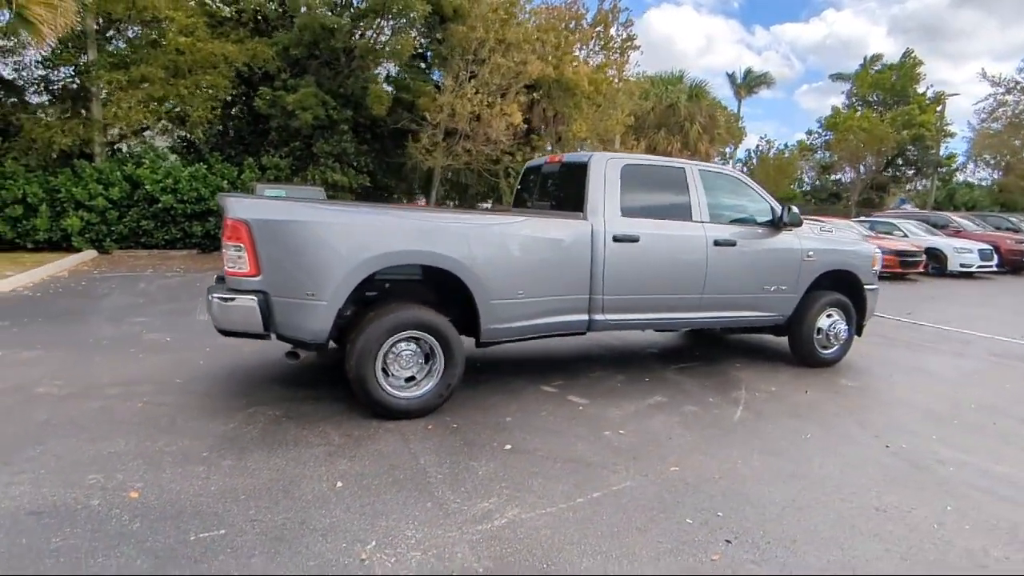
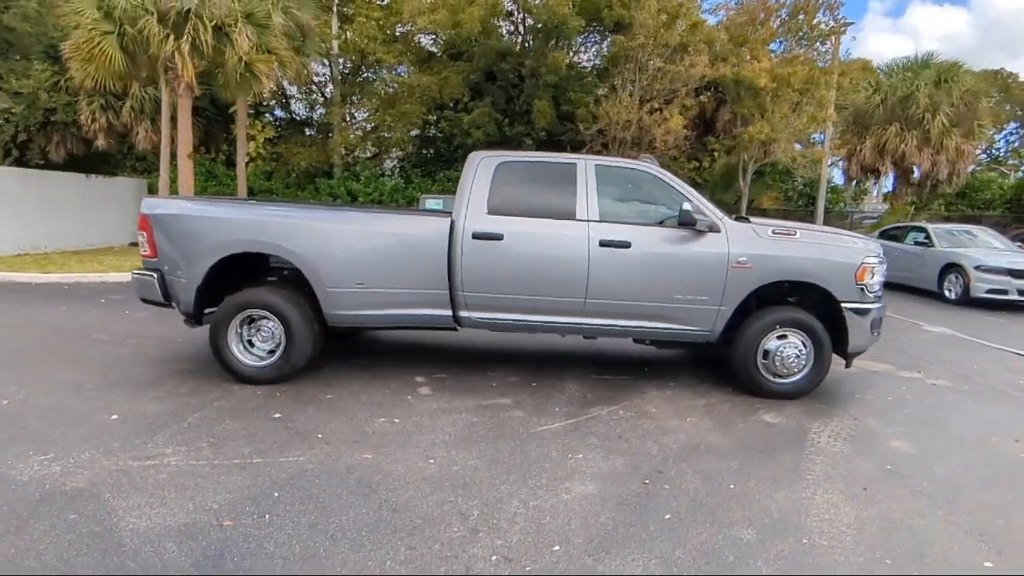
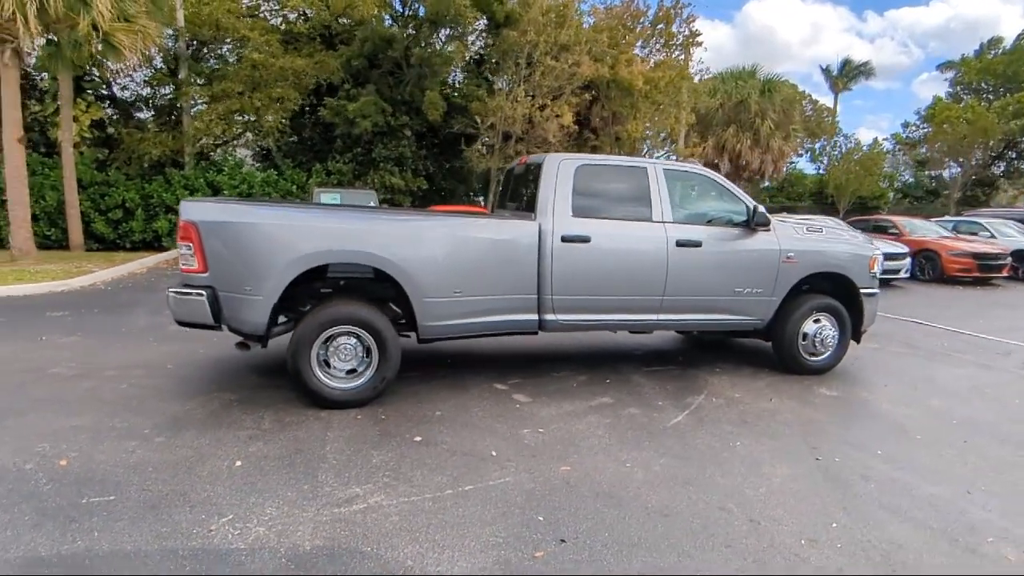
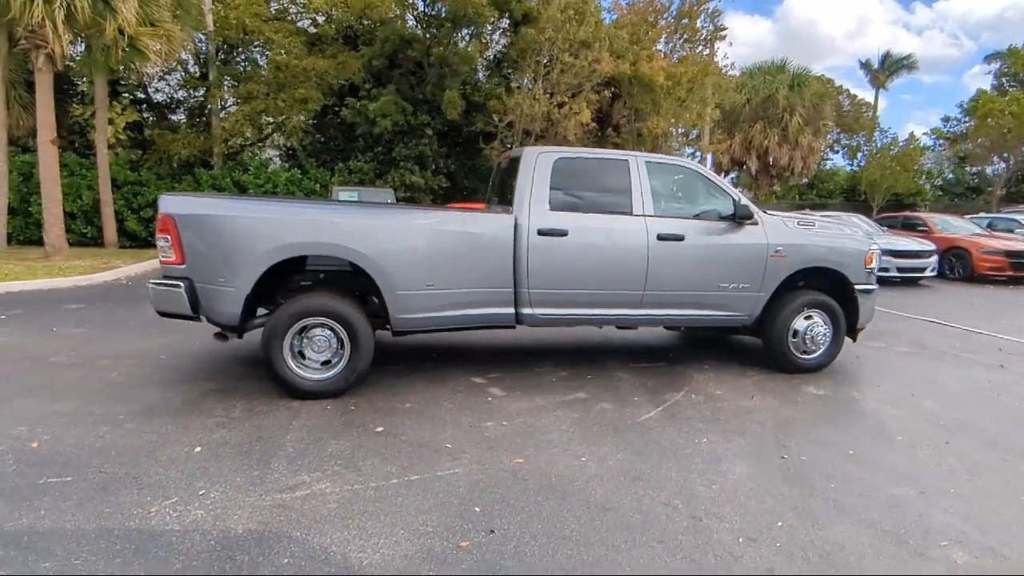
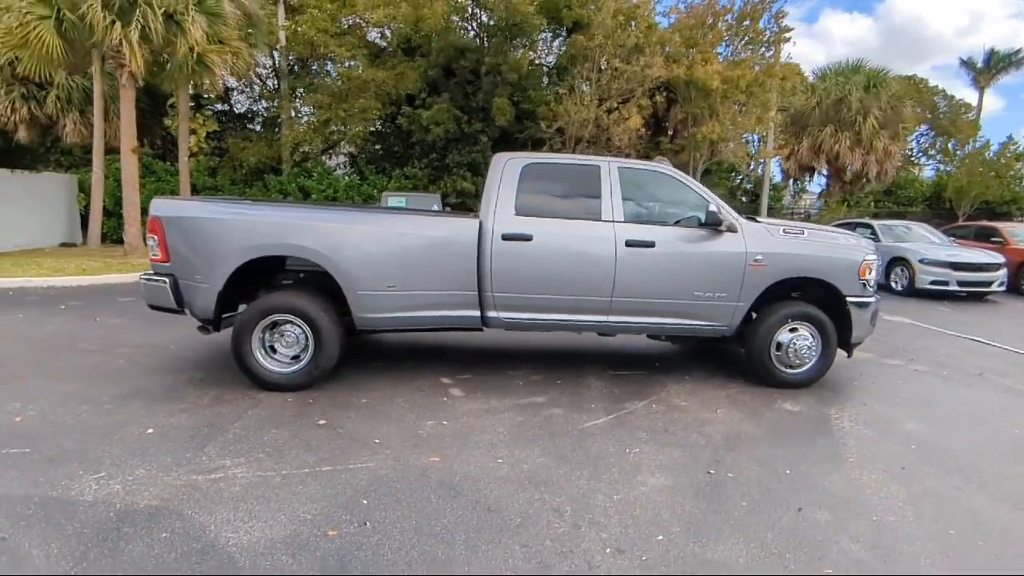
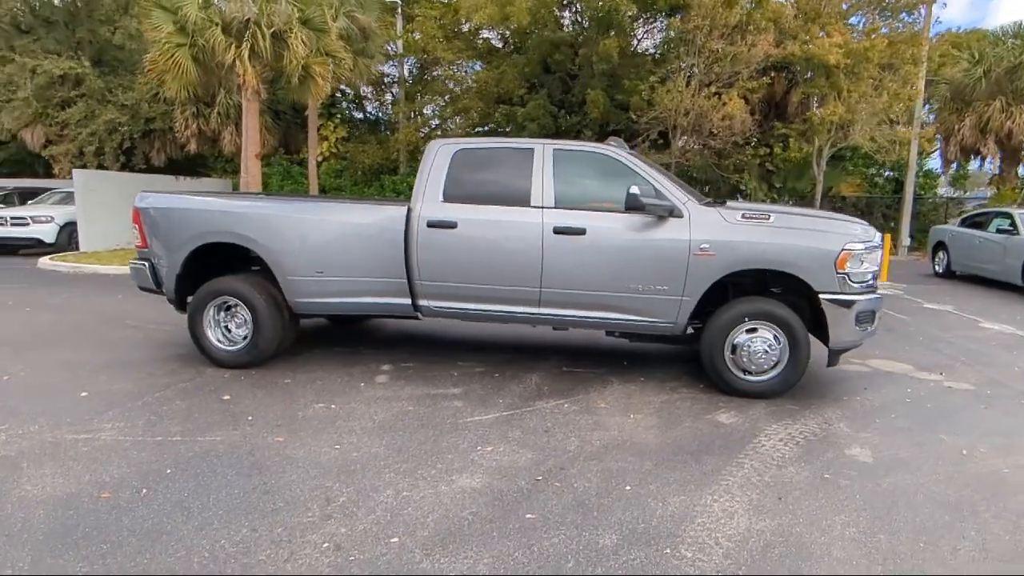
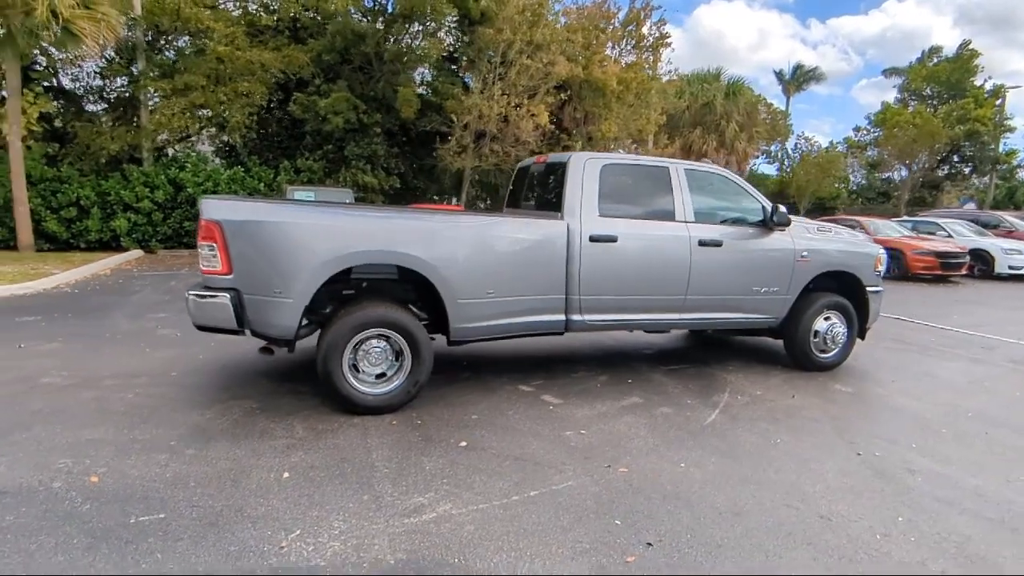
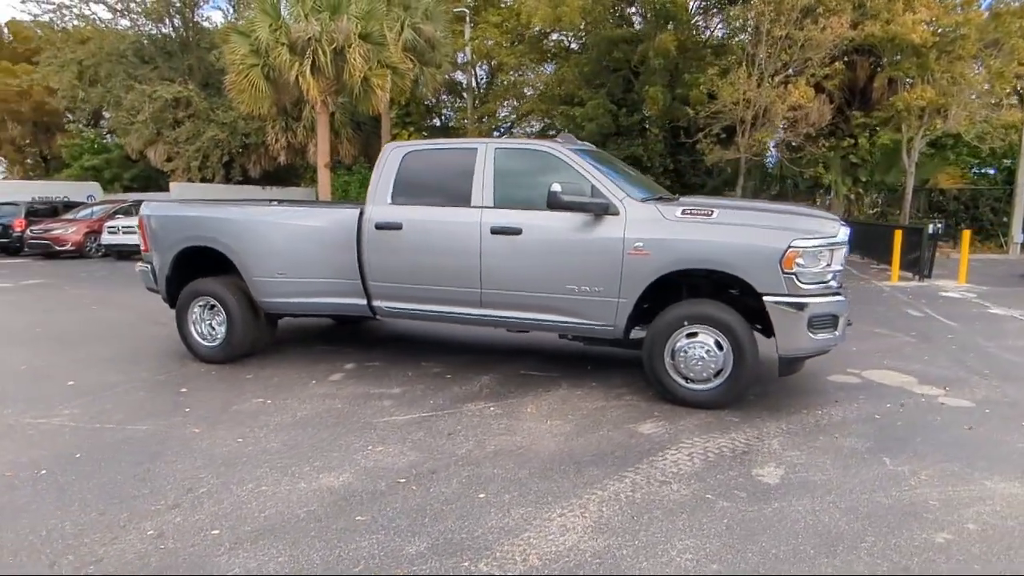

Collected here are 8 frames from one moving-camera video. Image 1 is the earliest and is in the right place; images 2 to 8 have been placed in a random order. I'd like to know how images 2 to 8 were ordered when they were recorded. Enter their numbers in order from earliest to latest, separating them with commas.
7, 3, 4, 5, 2, 6, 8
